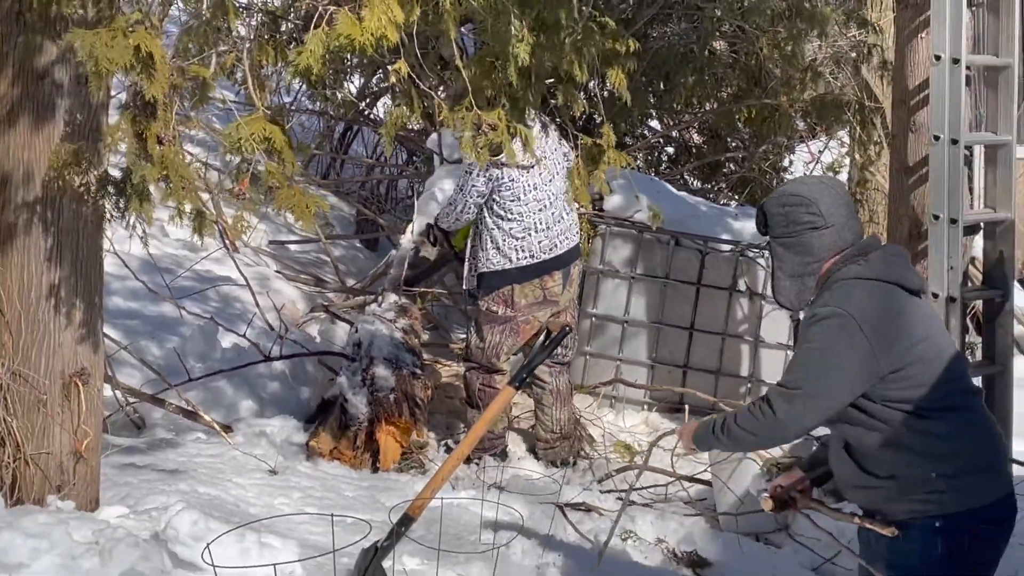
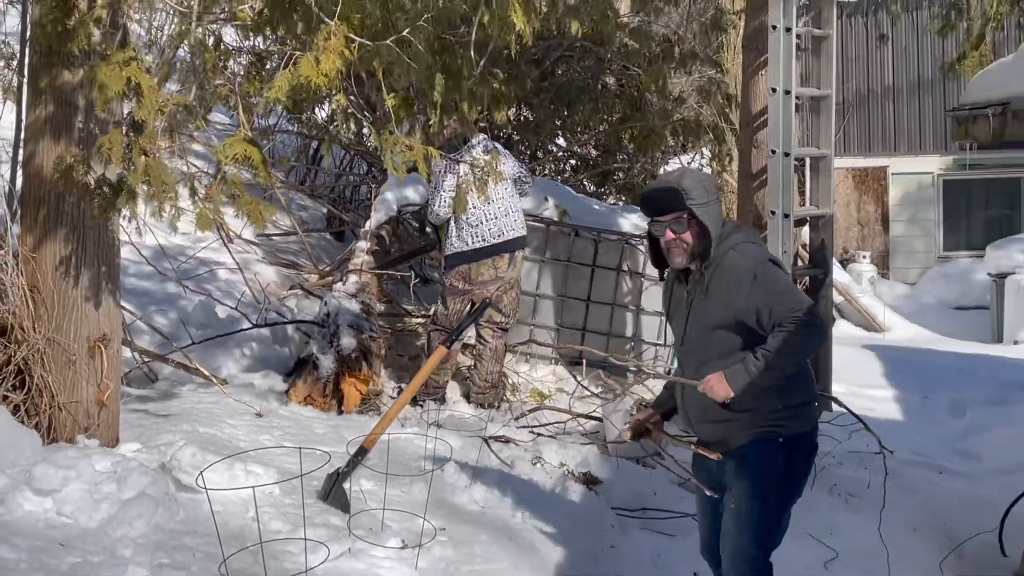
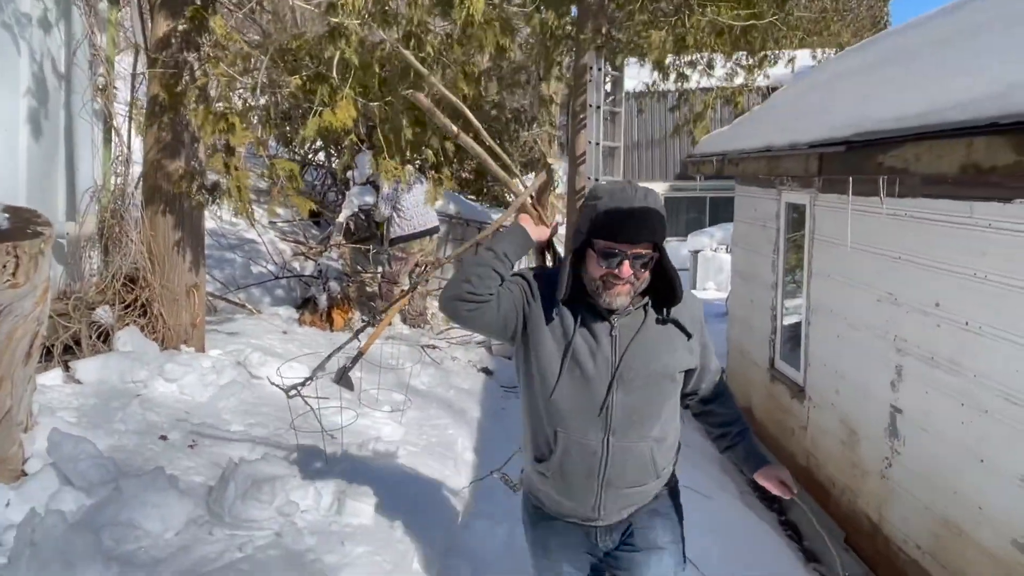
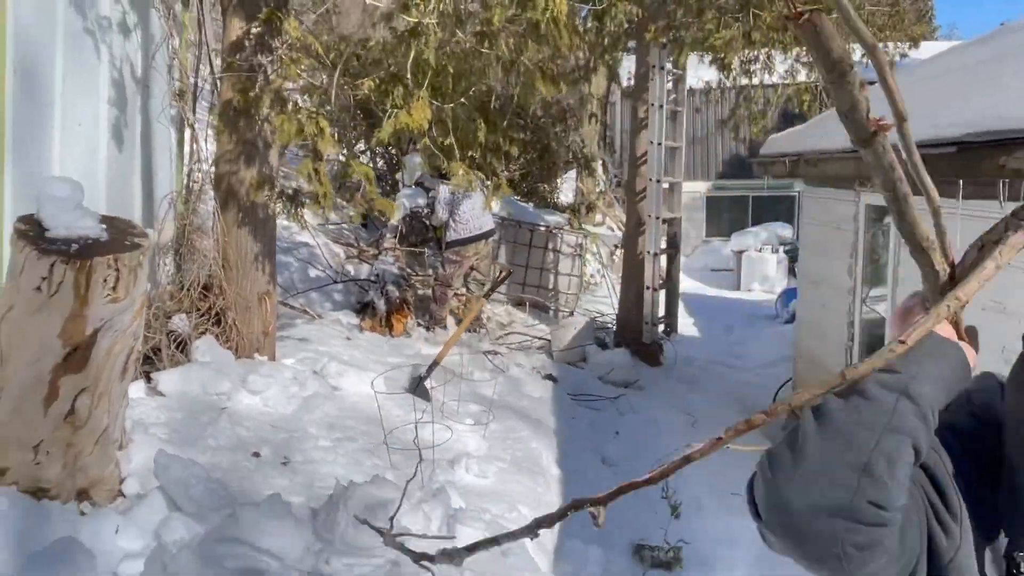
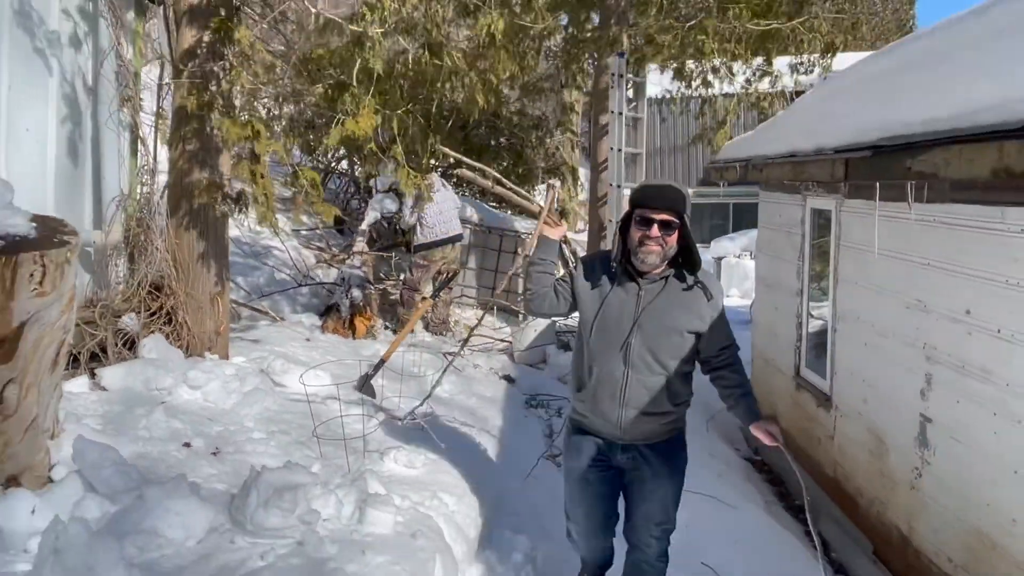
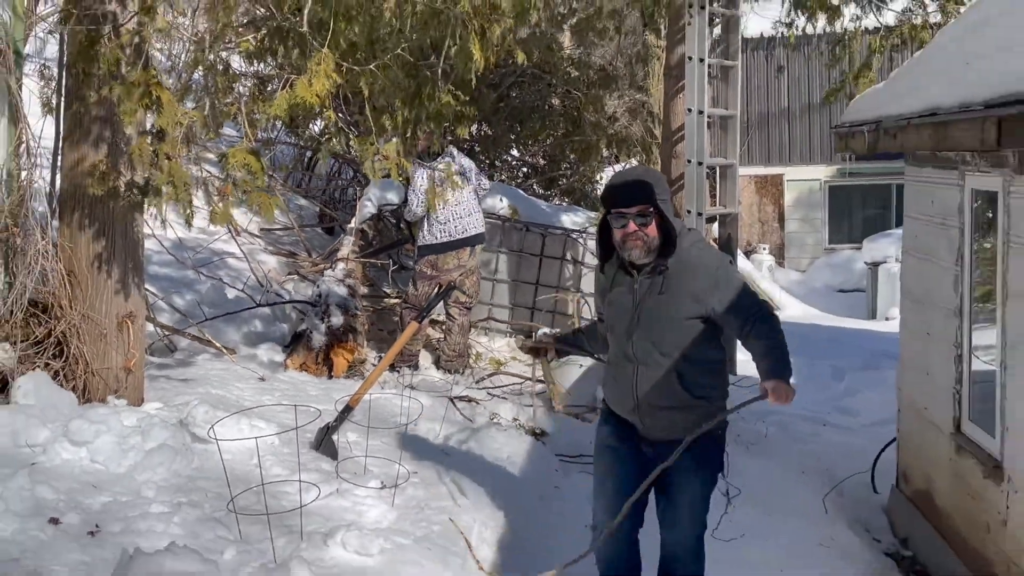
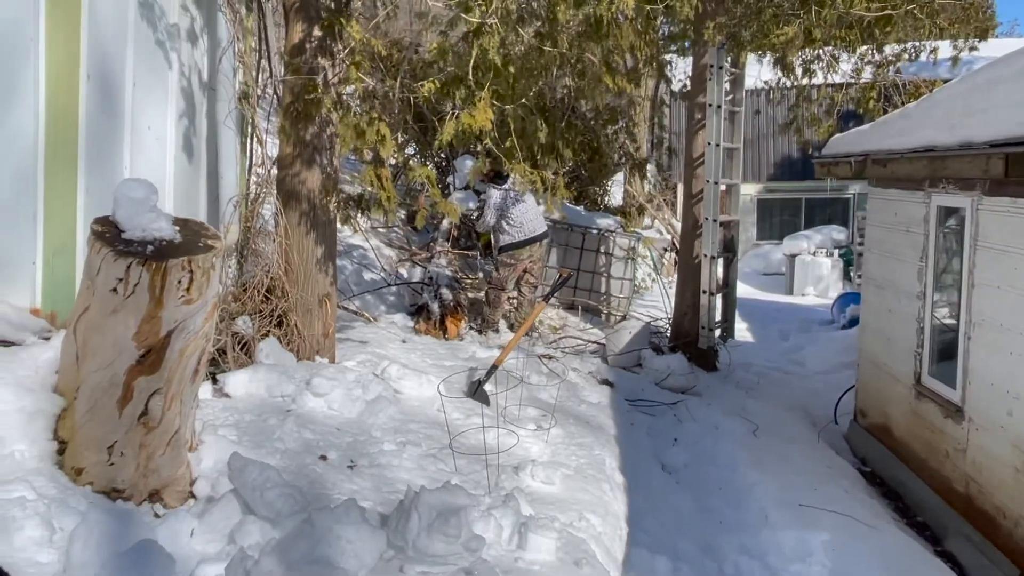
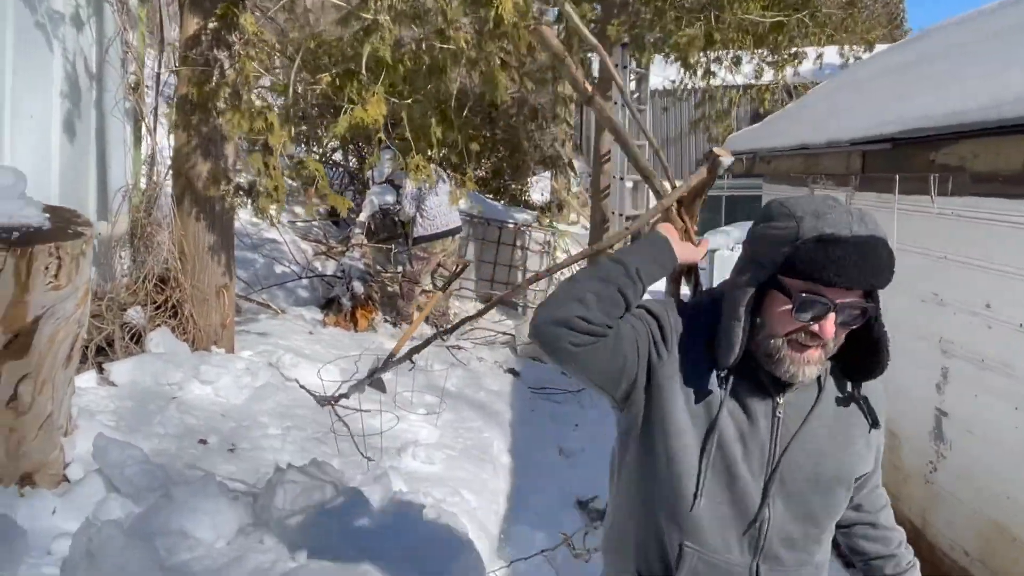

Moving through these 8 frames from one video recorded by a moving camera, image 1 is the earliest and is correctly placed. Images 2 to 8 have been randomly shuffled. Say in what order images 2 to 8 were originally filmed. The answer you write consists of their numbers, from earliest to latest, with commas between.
2, 6, 5, 3, 8, 4, 7
